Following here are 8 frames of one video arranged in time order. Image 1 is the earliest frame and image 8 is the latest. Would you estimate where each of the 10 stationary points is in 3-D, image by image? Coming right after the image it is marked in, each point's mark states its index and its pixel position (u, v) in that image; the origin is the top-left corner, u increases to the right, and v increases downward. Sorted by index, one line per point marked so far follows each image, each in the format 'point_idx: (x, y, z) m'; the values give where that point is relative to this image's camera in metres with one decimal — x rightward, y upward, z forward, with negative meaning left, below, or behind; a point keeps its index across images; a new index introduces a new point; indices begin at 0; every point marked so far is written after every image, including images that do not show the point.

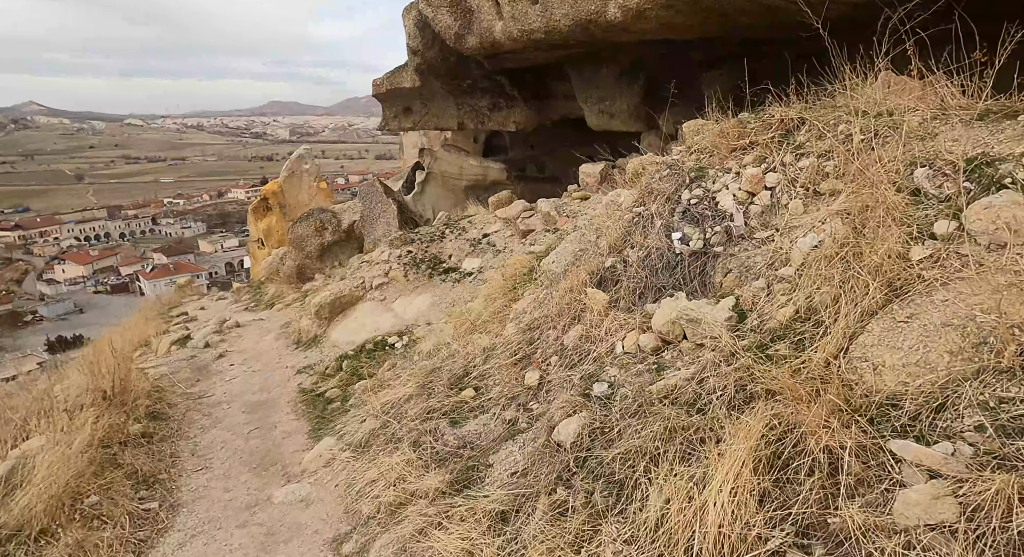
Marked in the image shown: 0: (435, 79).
0: (-0.7, +1.9, +6.4) m
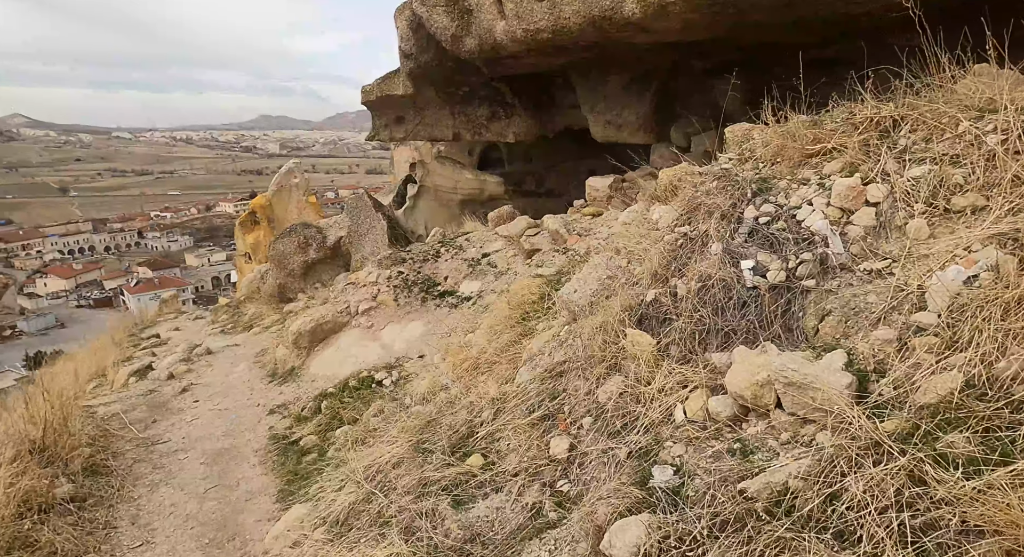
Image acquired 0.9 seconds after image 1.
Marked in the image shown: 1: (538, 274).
0: (-0.7, +1.7, +6.0) m
1: (+0.1, 0.0, +3.4) m
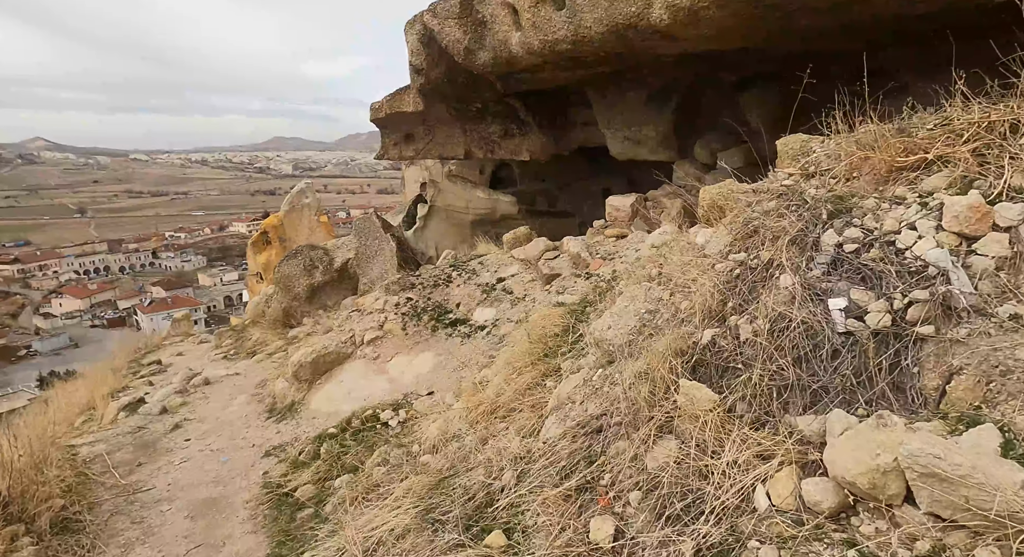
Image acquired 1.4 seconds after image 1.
0: (-0.6, +1.5, +5.8) m
1: (+0.2, -0.1, +3.1) m
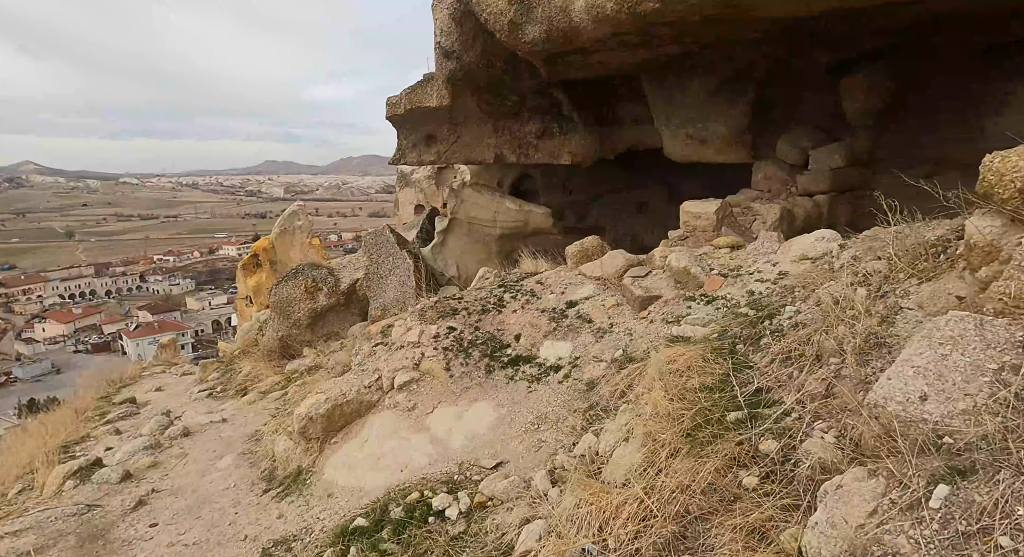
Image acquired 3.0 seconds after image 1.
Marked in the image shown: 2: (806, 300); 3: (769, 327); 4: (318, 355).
0: (-0.3, +1.4, +4.9) m
1: (+0.6, -0.2, +2.2) m
2: (+0.9, -0.1, +2.1) m
3: (+0.8, -0.1, +2.0) m
4: (-1.4, -0.6, +4.9) m
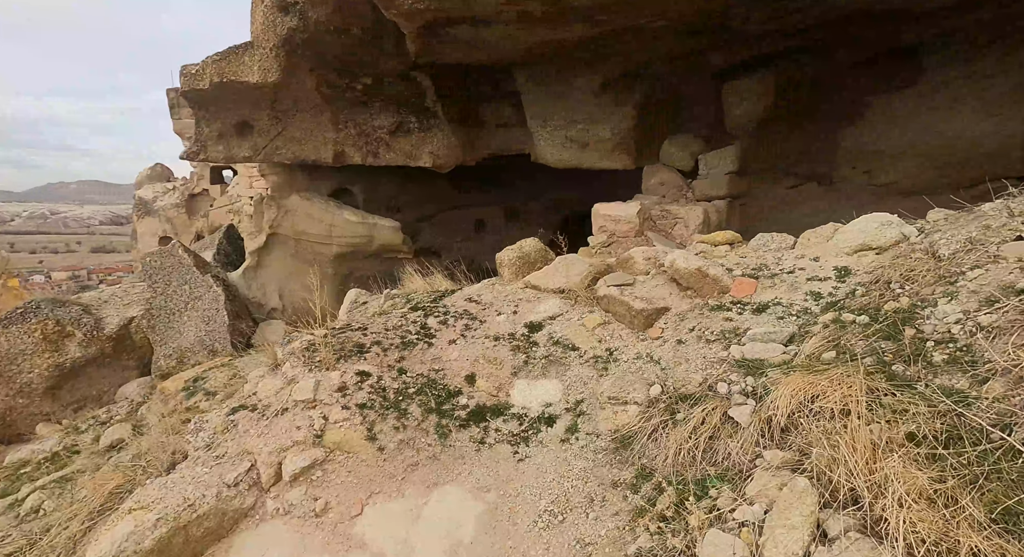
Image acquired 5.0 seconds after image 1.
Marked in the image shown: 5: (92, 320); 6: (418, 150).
0: (-1.2, +1.2, +3.8) m
1: (+0.6, -0.2, +1.5) m
2: (+1.0, 0.0, +1.5) m
3: (+0.9, -0.1, +1.4) m
4: (-2.2, -0.8, +3.3) m
5: (-2.3, -0.2, +3.7) m
6: (-0.6, +0.8, +4.2) m
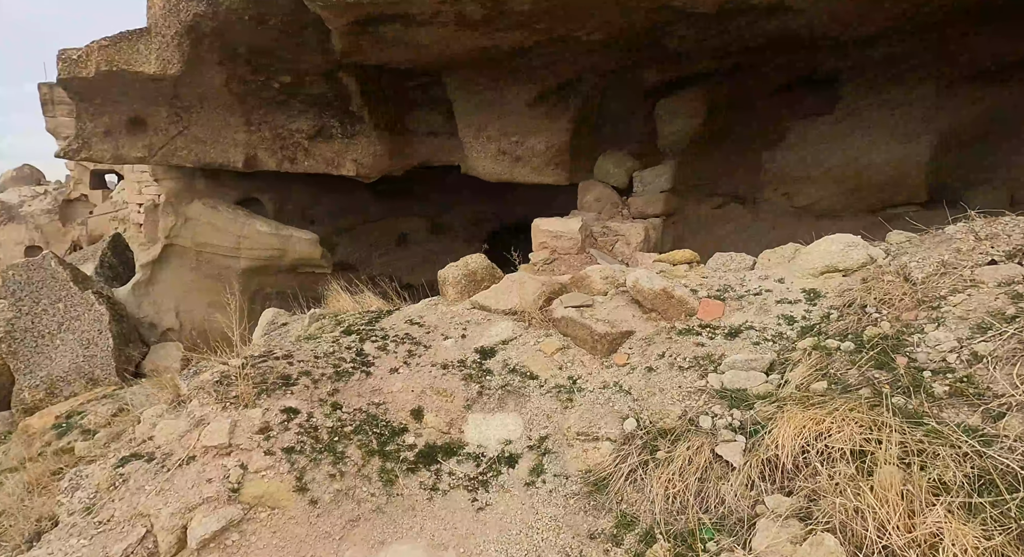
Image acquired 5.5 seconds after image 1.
0: (-1.5, +1.1, +3.4) m
1: (+0.6, -0.3, +1.4) m
2: (+0.9, -0.1, +1.4) m
3: (+0.8, -0.2, +1.3) m
4: (-2.5, -0.8, +2.8) m
5: (-2.7, -0.3, +3.2) m
6: (-1.1, +0.7, +3.9) m
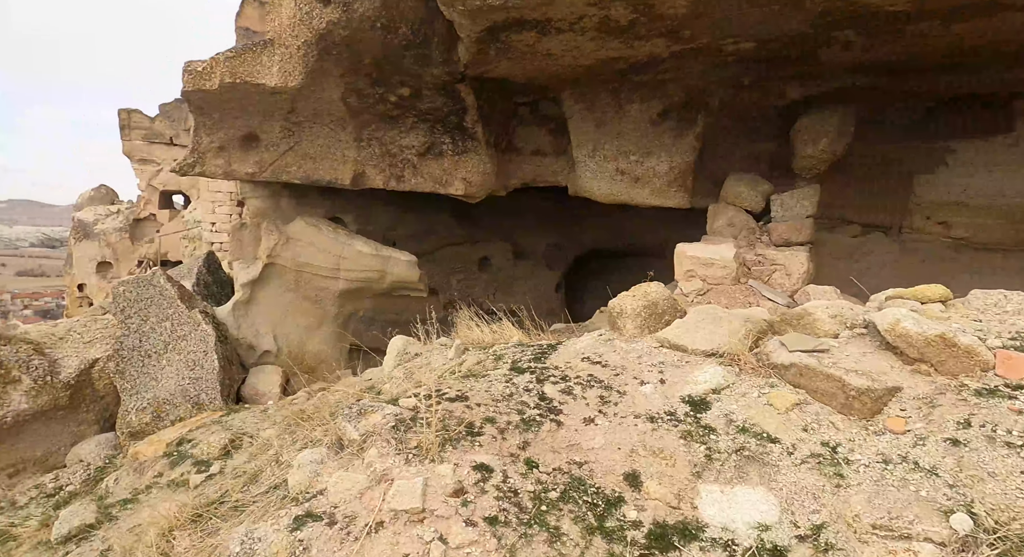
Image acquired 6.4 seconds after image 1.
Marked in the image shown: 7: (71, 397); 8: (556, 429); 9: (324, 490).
0: (-0.8, +1.0, +3.2) m
1: (+1.1, -0.3, +1.0) m
2: (+1.4, -0.2, +1.0) m
3: (+1.3, -0.3, +0.9) m
4: (-1.9, -0.9, +2.6) m
5: (-2.0, -0.4, +3.0) m
6: (-0.3, +0.6, +3.7) m
7: (-1.9, -0.5, +3.0) m
8: (+0.1, -0.4, +1.5) m
9: (-0.4, -0.5, +1.5) m
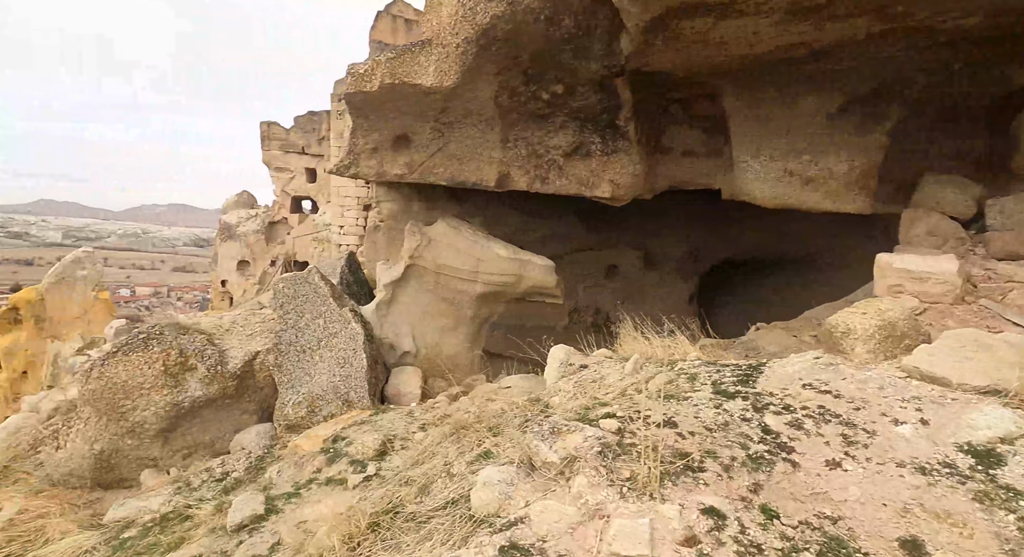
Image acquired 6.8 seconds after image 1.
0: (0.0, +1.0, +3.1) m
1: (+1.4, -0.4, +0.5) m
2: (+1.8, -0.2, +0.5) m
3: (+1.6, -0.3, +0.4) m
4: (-1.2, -0.9, +2.6) m
5: (-1.3, -0.3, +3.1) m
6: (+0.5, +0.6, +3.4) m
7: (-1.2, -0.5, +3.1) m
8: (+0.5, -0.4, +1.3) m
9: (0.0, -0.5, +1.3) m
